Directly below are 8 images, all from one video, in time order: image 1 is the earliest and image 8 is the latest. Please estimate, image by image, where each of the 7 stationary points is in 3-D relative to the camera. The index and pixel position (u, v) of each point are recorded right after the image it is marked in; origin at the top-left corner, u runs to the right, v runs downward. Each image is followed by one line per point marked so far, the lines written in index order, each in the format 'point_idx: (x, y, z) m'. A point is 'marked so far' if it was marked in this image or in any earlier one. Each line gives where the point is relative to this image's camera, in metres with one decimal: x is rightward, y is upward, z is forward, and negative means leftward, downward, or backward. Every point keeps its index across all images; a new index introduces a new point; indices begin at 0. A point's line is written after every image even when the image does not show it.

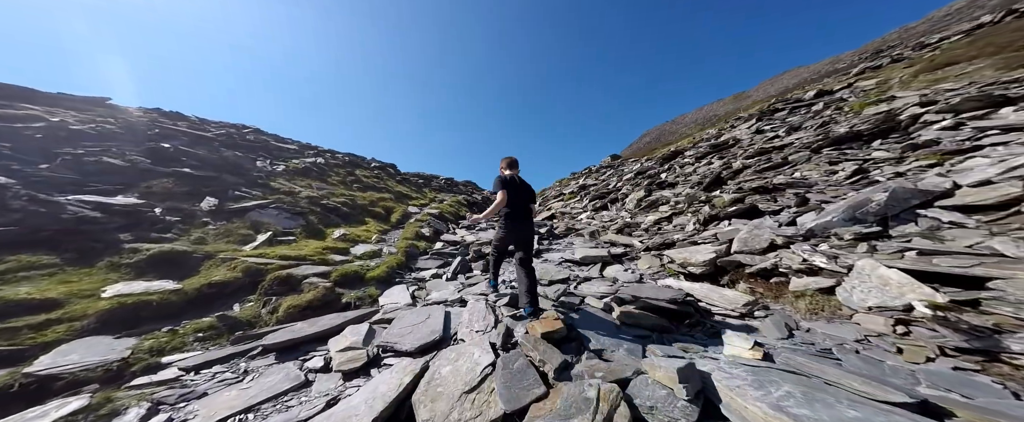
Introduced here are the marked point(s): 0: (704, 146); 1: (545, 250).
0: (+14.2, +4.5, +18.0) m
1: (+1.7, -1.8, +11.3) m
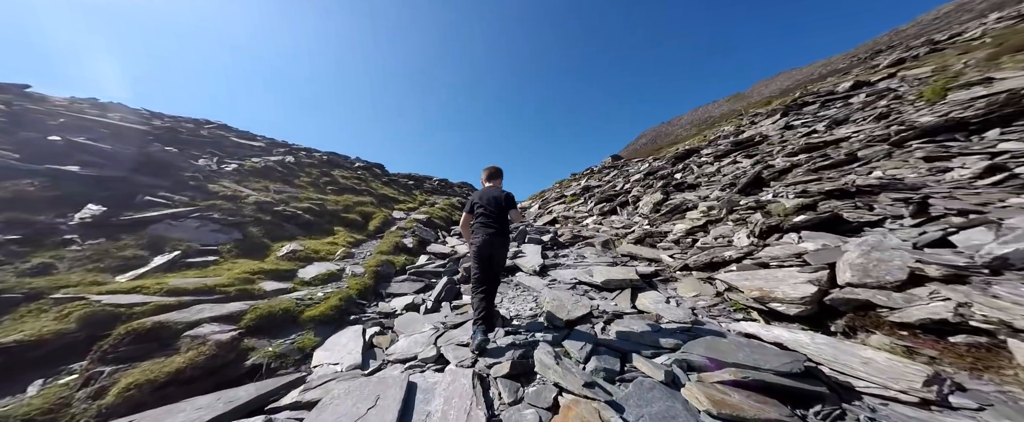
0: (+14.1, +4.2, +16.2) m
1: (+1.7, -2.1, +9.3) m
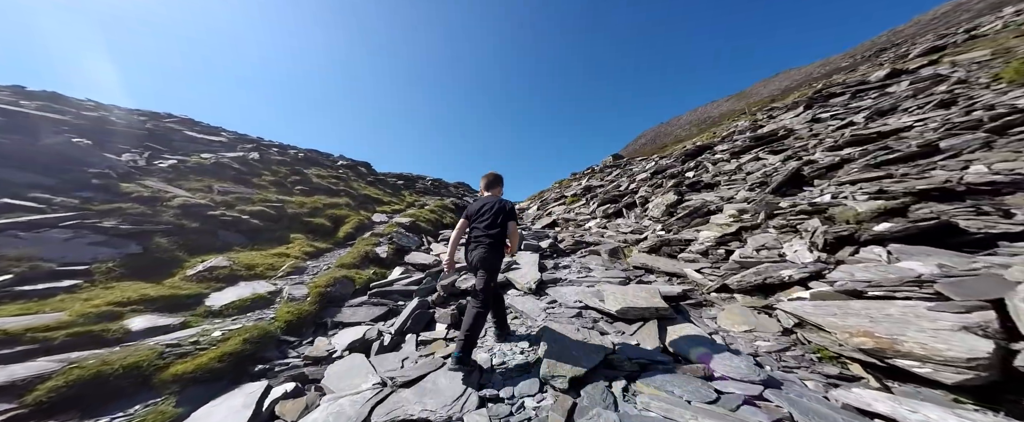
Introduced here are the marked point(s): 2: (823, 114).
0: (+13.7, +4.1, +14.7) m
1: (+1.4, -2.2, +7.7) m
2: (+15.9, +4.9, +12.5) m
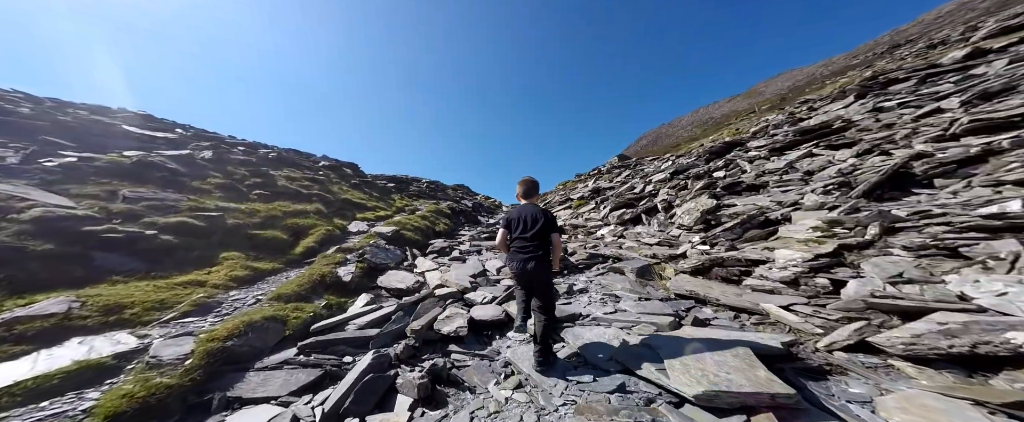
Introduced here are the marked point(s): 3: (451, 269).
0: (+13.8, +3.8, +12.6) m
1: (+1.5, -2.5, +5.6) m
2: (+15.9, +4.7, +10.4) m
3: (-2.3, -2.3, +9.4) m
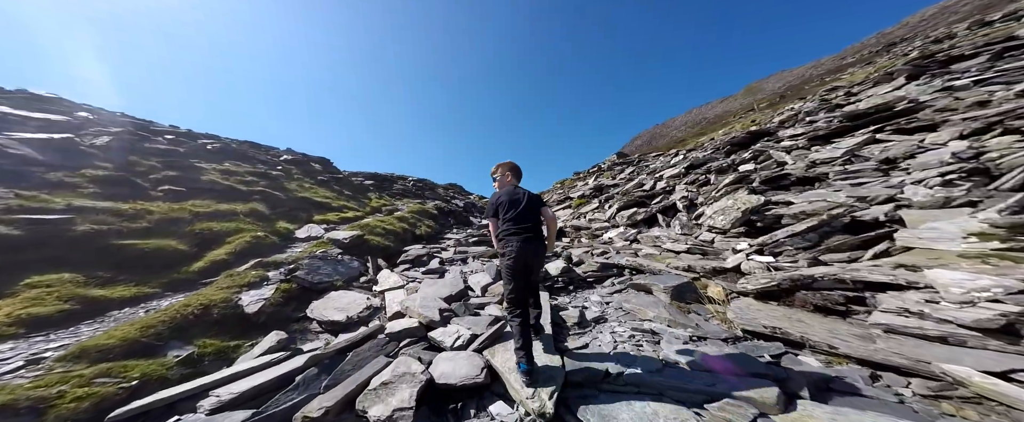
0: (+13.4, +3.9, +10.6) m
1: (+1.2, -2.5, +3.4) m
2: (+15.6, +4.8, +8.5) m
3: (-2.6, -2.3, +7.2) m
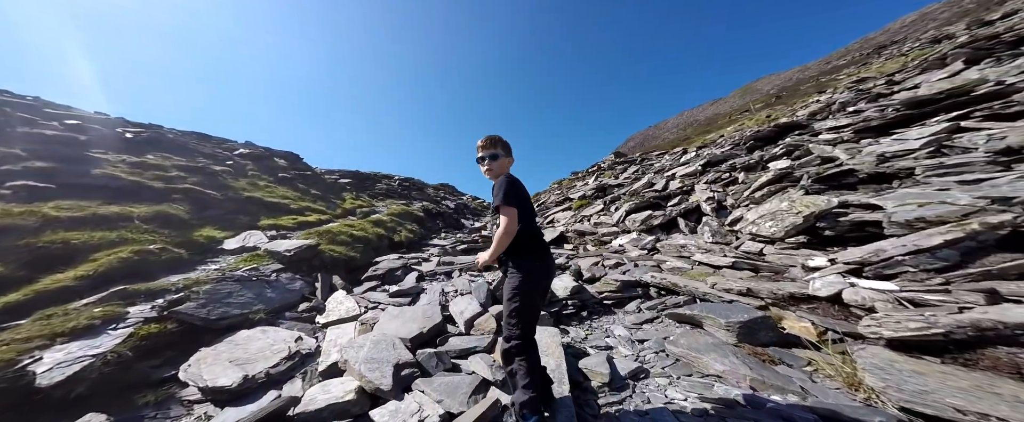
0: (+13.2, +3.7, +9.1) m
1: (+1.2, -2.5, +1.5) m
2: (+15.4, +4.6, +6.9) m
3: (-2.7, -2.3, +5.2) m
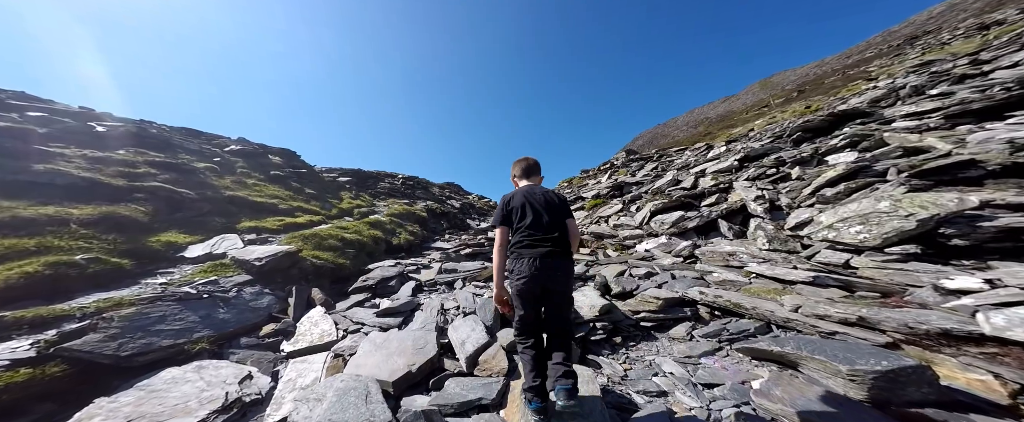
0: (+13.6, +3.7, +7.5) m
1: (+1.4, -2.6, +0.2) m
2: (+15.7, +4.6, +5.3) m
3: (-2.5, -2.4, +4.0) m
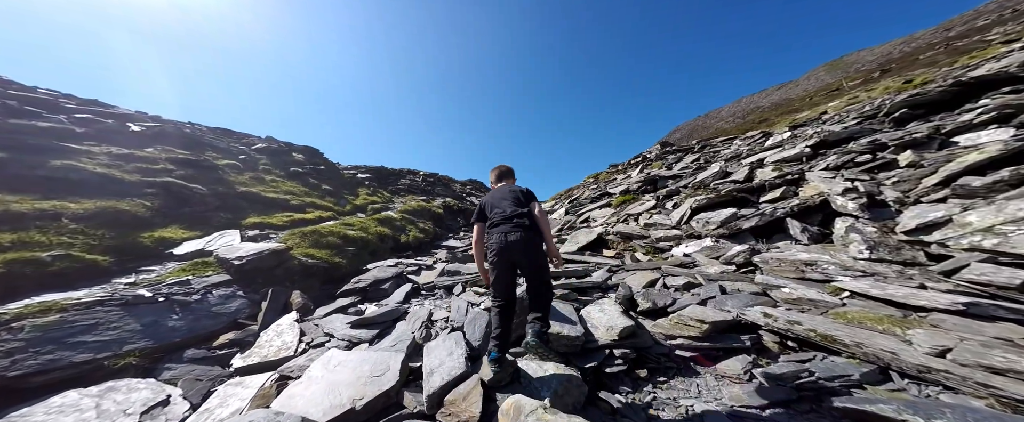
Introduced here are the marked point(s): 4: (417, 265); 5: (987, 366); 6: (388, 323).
0: (+13.6, +3.8, +4.7) m
1: (+0.6, -2.5, -0.9) m
2: (+15.5, +4.7, +2.3) m
3: (-2.7, -2.3, +3.2) m
4: (-3.3, -1.9, +8.6) m
5: (+4.7, -1.6, +2.5) m
6: (-2.6, -2.2, +5.3) m
